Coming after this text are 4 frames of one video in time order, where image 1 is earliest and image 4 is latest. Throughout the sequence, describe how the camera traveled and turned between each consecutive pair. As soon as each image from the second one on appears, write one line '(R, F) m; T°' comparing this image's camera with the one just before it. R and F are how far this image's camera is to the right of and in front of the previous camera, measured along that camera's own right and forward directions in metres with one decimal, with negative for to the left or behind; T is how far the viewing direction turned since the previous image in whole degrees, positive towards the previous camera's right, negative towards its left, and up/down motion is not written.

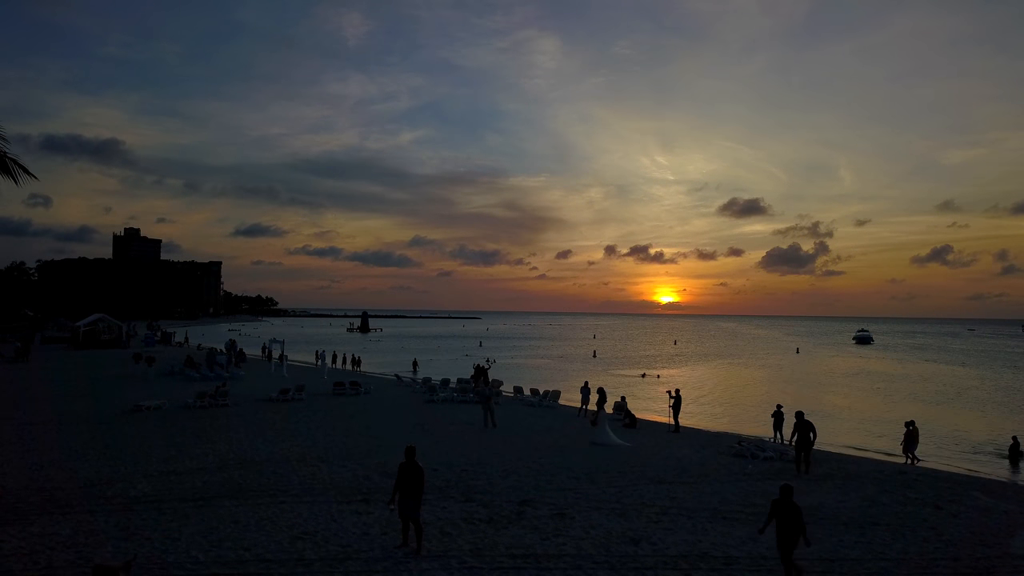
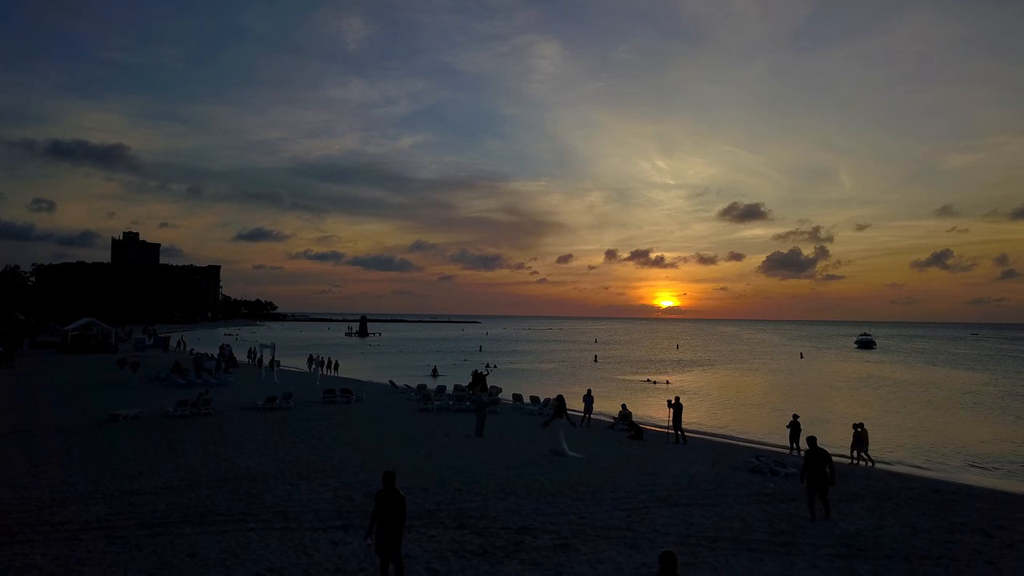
(+0.1, +1.3) m; 0°
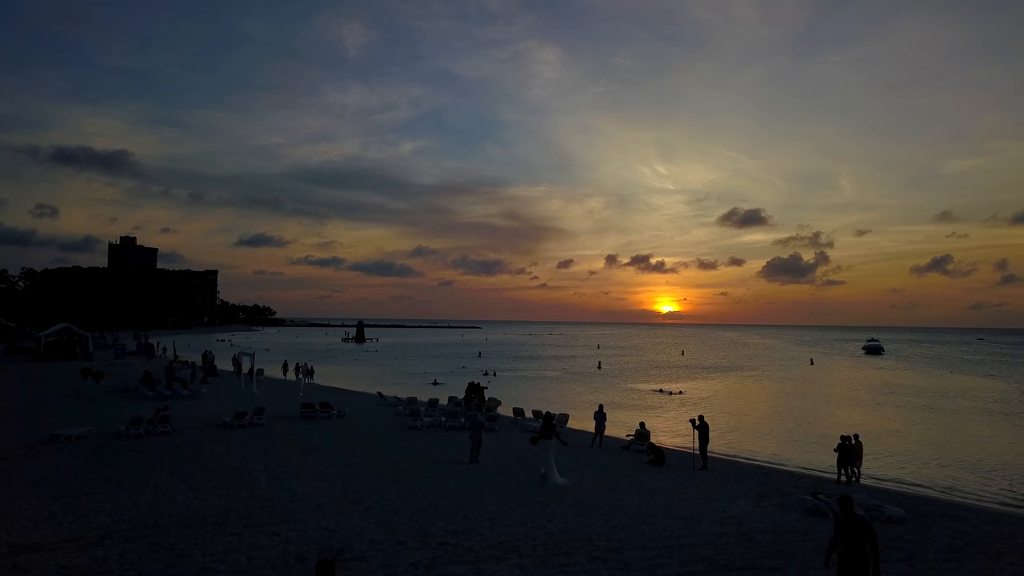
(0.0, +2.8) m; 0°
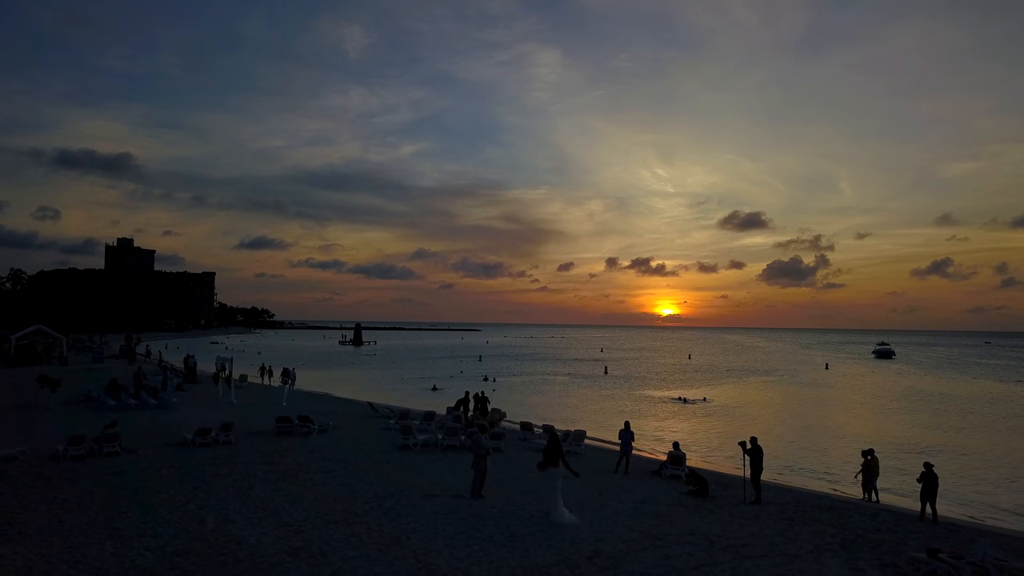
(-0.2, +3.1) m; 0°
